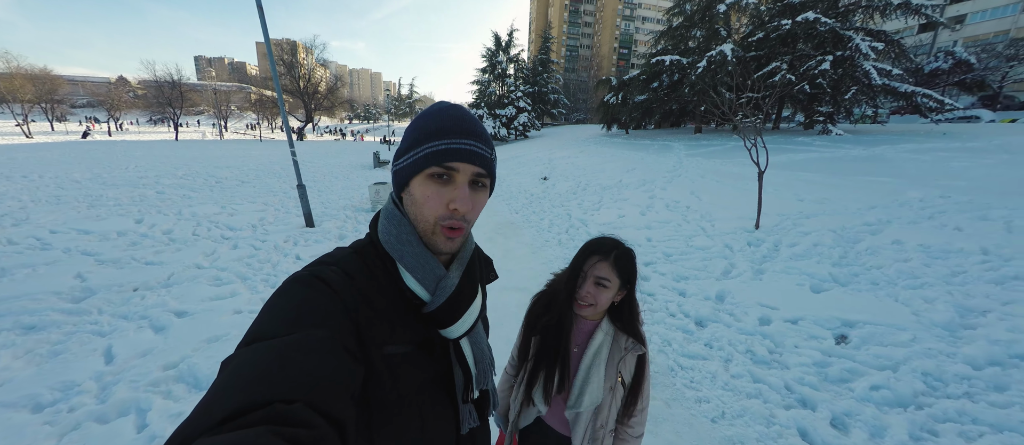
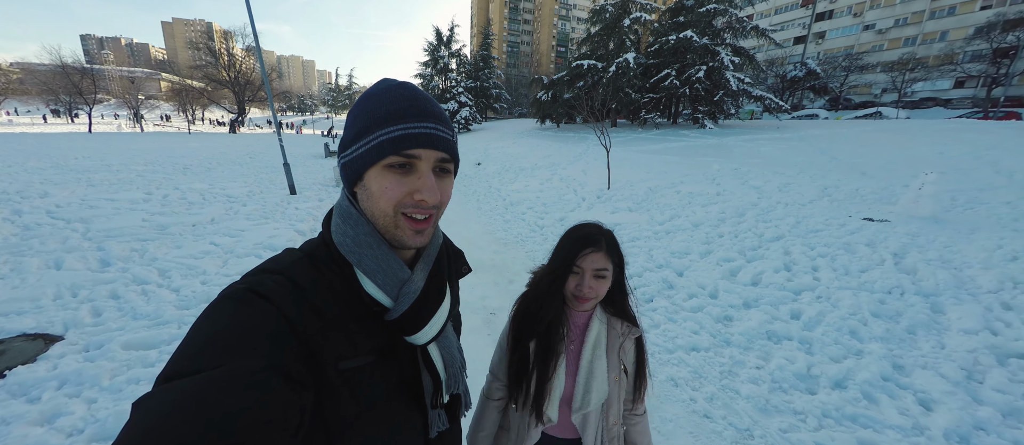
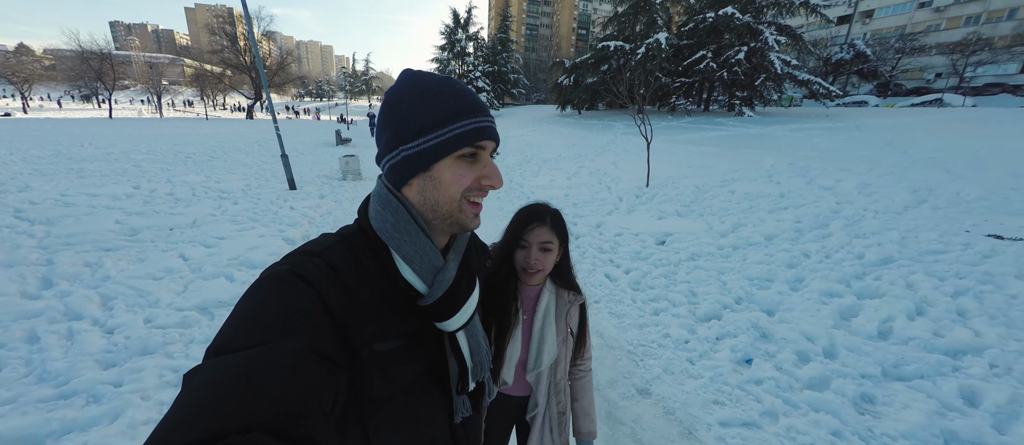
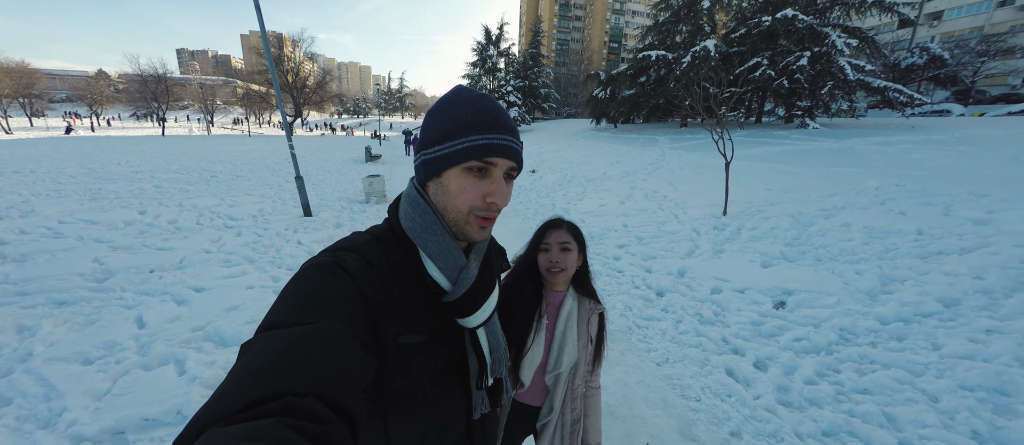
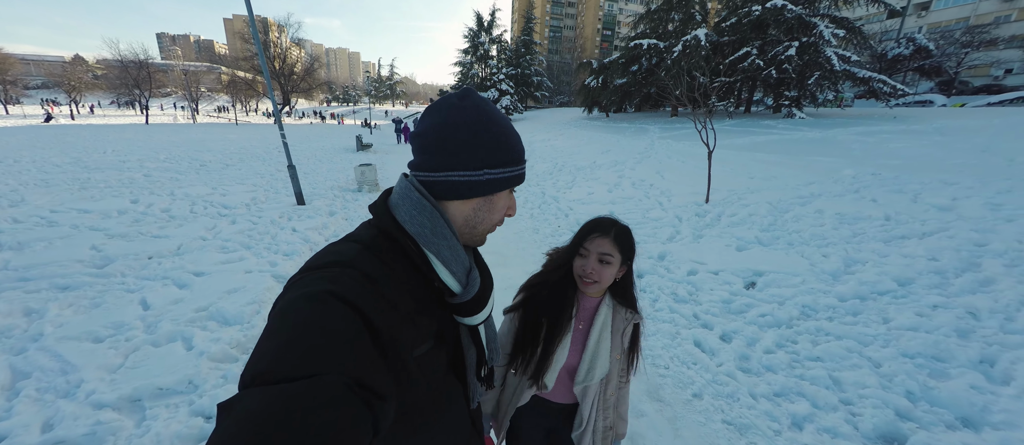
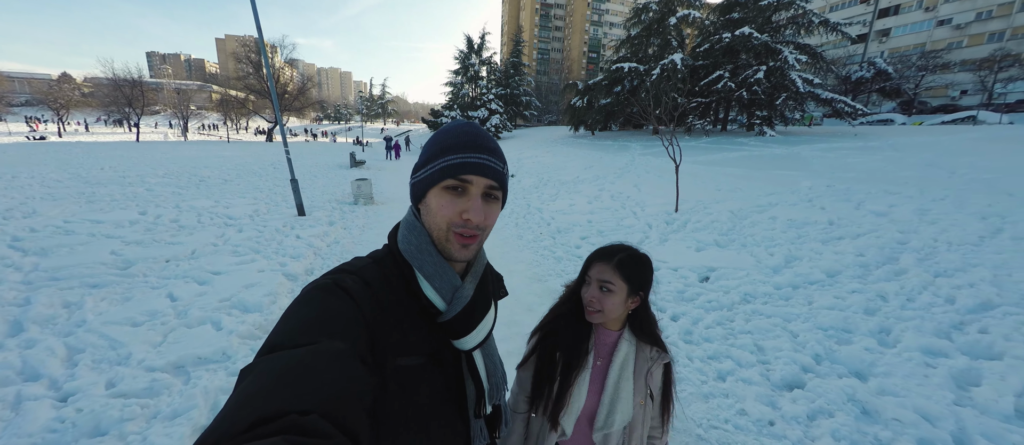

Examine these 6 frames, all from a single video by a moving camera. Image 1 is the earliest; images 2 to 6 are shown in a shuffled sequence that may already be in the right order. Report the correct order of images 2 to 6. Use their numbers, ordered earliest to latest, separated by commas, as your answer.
4, 5, 6, 3, 2
